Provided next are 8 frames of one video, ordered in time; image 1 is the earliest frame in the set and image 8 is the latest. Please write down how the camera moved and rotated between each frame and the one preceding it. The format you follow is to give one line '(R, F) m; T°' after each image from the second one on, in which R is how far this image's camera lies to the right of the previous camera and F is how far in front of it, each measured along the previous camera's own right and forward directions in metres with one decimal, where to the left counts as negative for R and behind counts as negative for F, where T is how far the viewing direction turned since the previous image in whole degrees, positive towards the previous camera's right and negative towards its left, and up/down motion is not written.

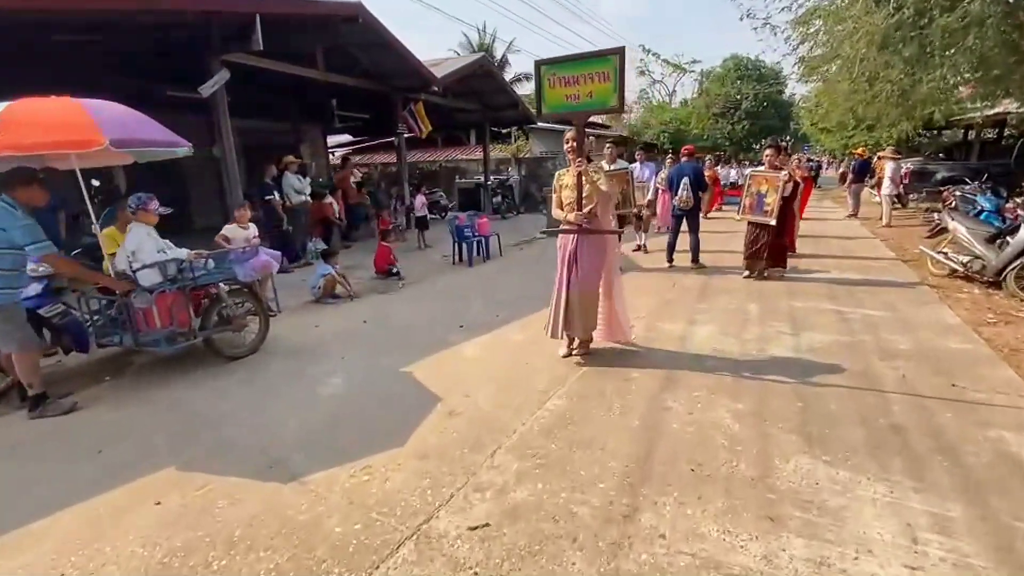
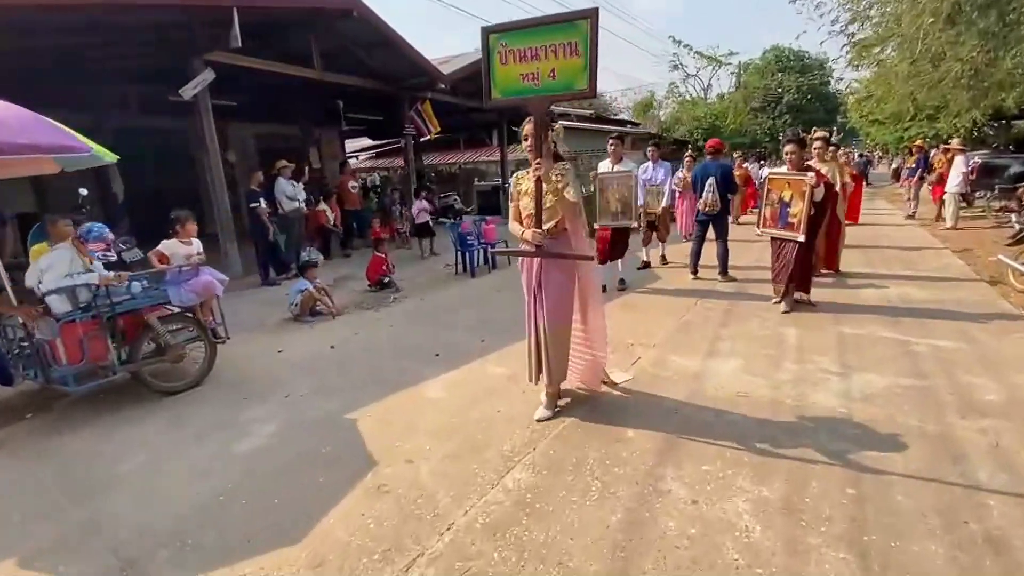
(+0.5, +0.8) m; -4°
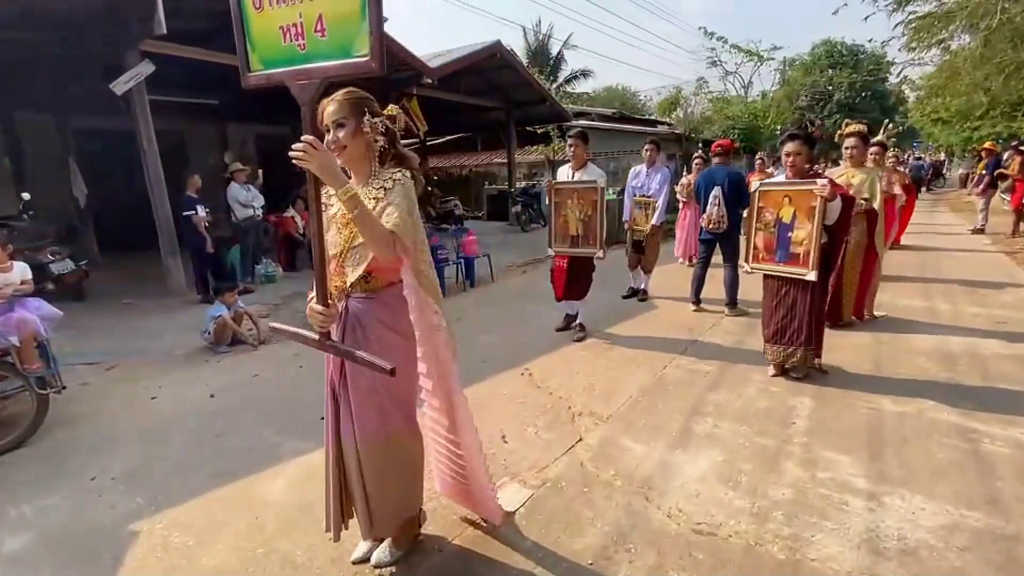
(+0.9, +1.2) m; -4°
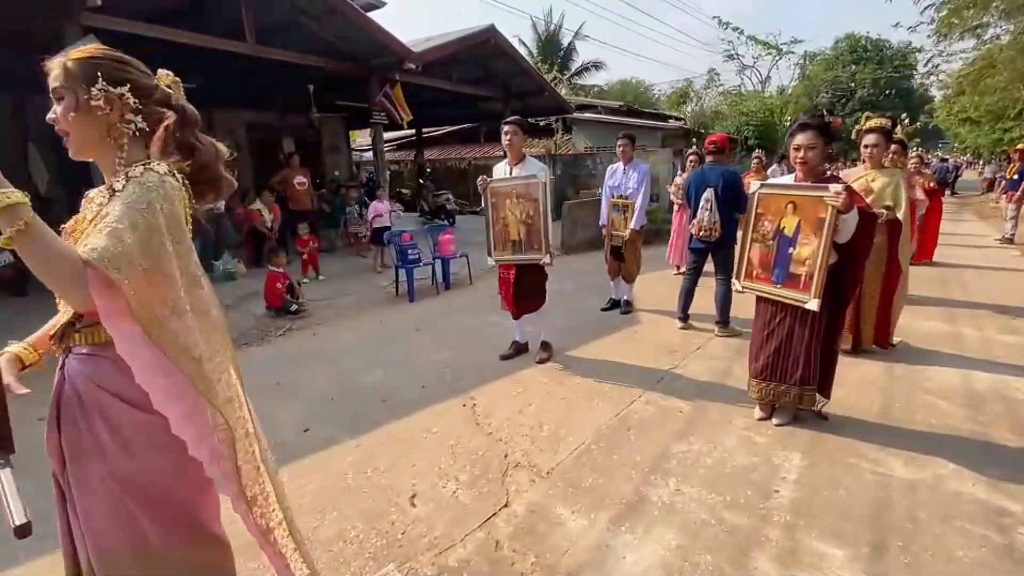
(+0.5, +0.6) m; -1°
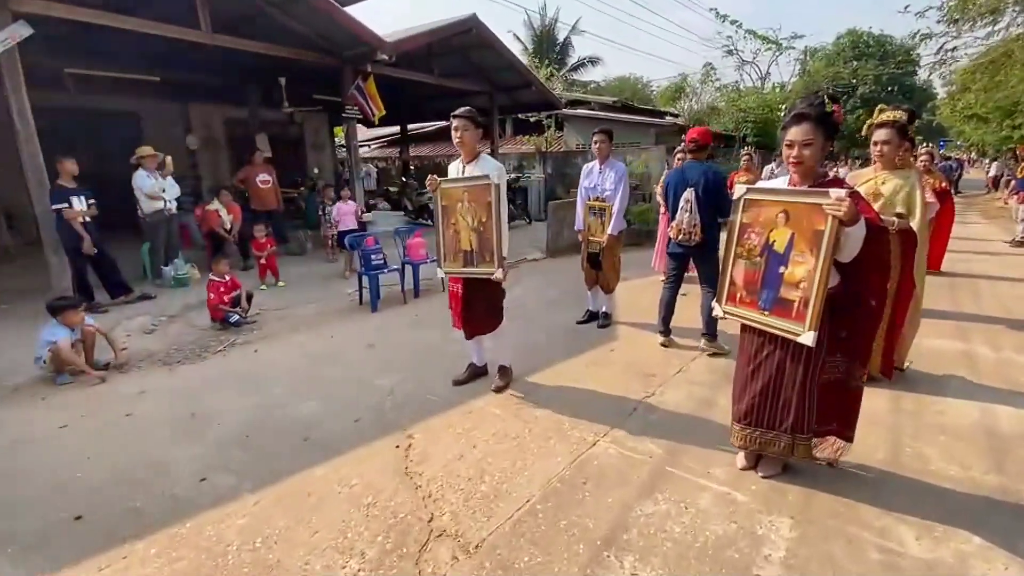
(+0.4, +0.5) m; 0°
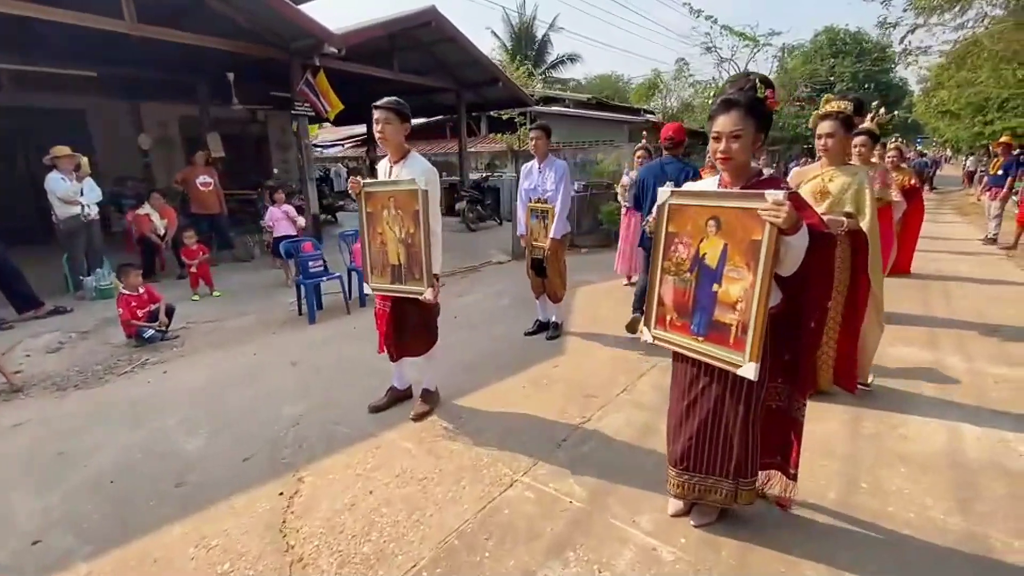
(+0.5, +0.4) m; +1°
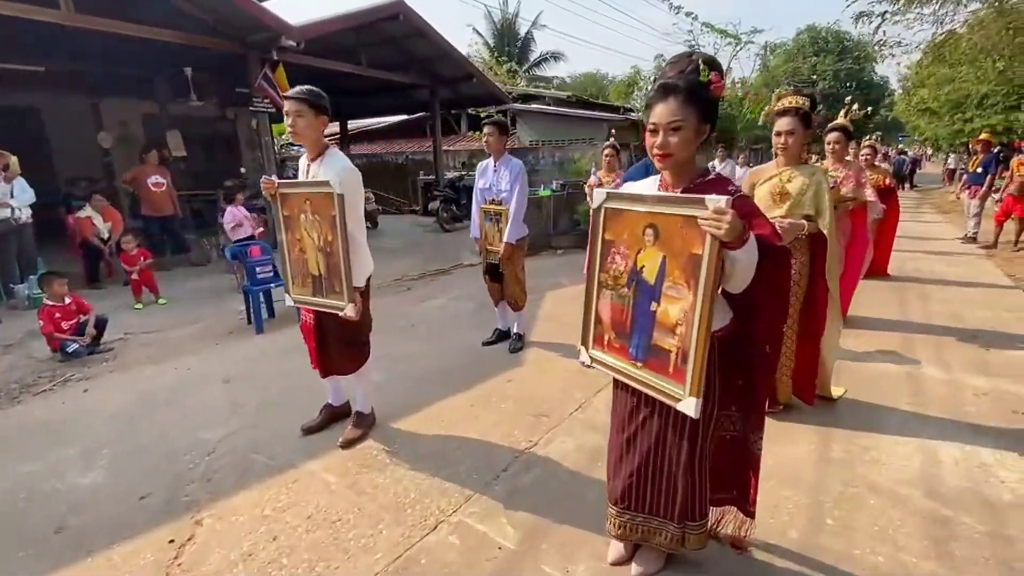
(+0.3, +0.3) m; +1°
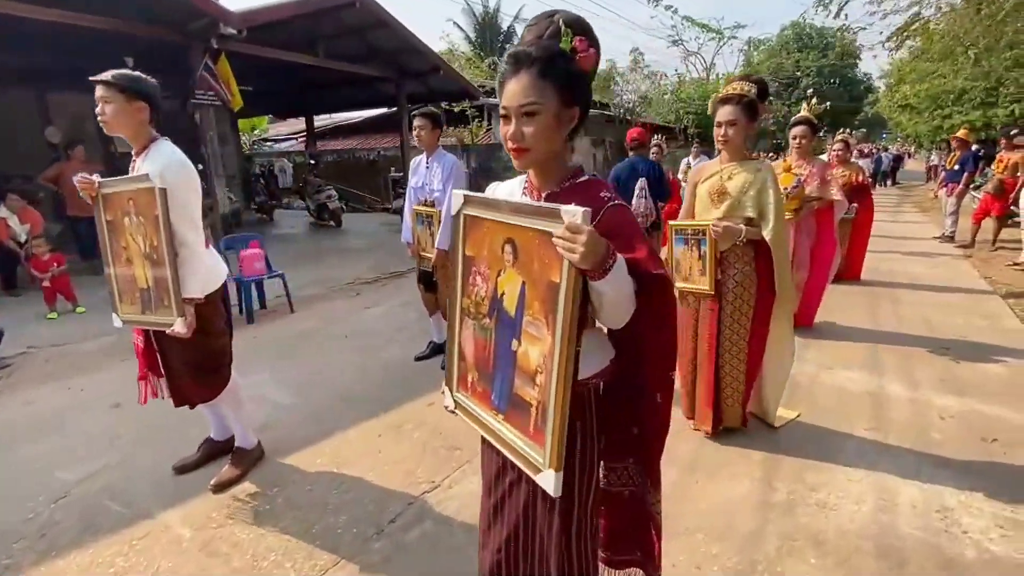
(+0.5, +0.4) m; +1°
